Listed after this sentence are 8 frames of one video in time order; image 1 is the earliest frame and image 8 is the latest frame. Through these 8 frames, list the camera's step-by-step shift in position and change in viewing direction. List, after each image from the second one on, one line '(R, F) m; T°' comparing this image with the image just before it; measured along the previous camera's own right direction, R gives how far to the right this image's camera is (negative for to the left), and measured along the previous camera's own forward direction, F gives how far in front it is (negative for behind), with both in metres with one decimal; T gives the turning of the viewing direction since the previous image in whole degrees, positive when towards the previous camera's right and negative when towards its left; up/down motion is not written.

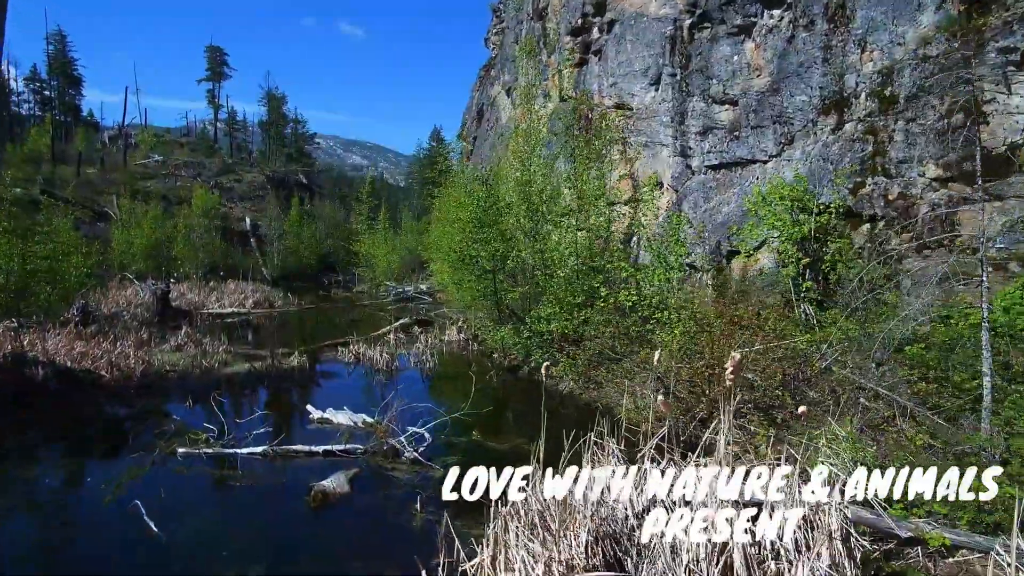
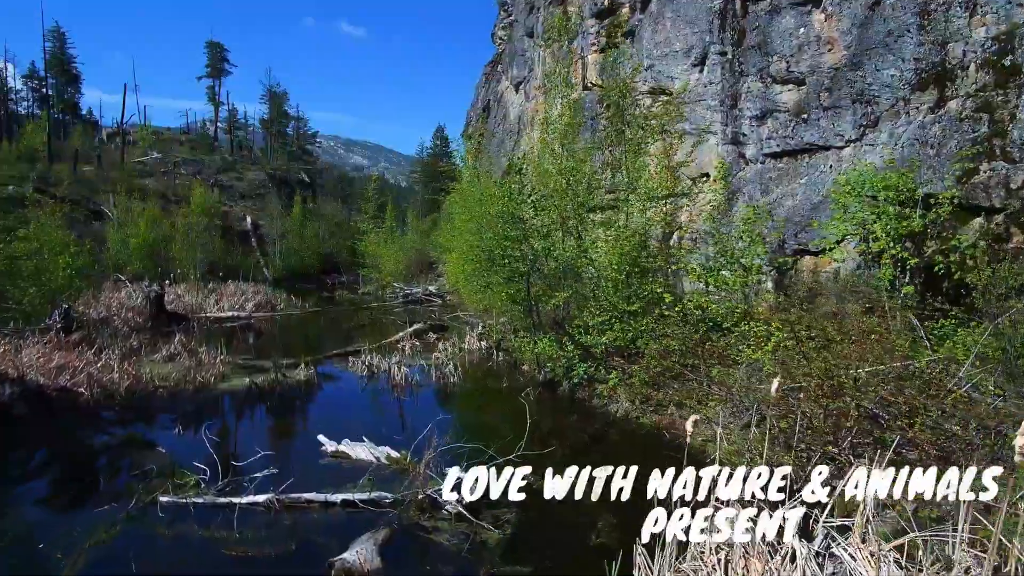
(-0.9, +1.9) m; 0°
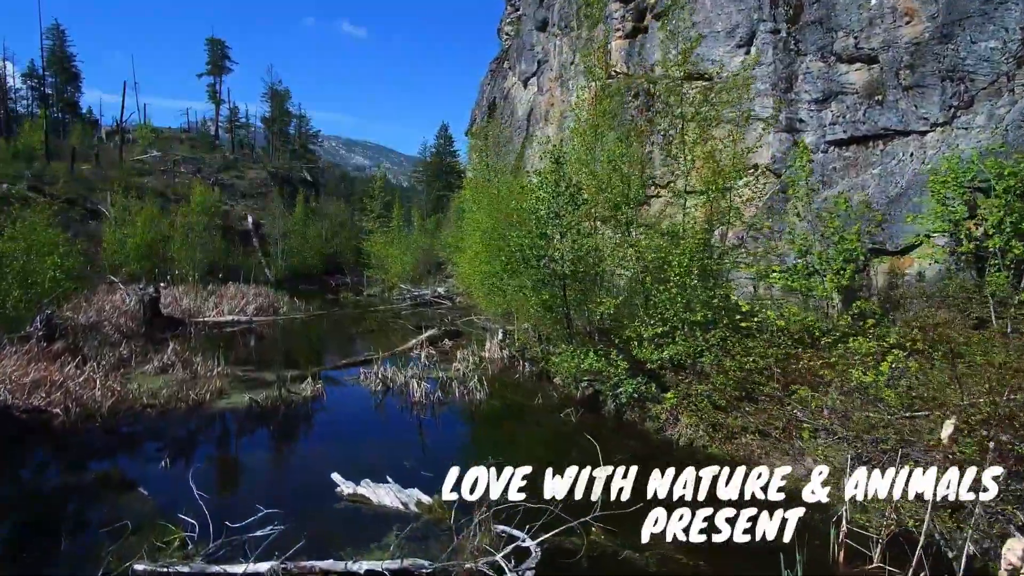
(-0.7, +1.6) m; 0°
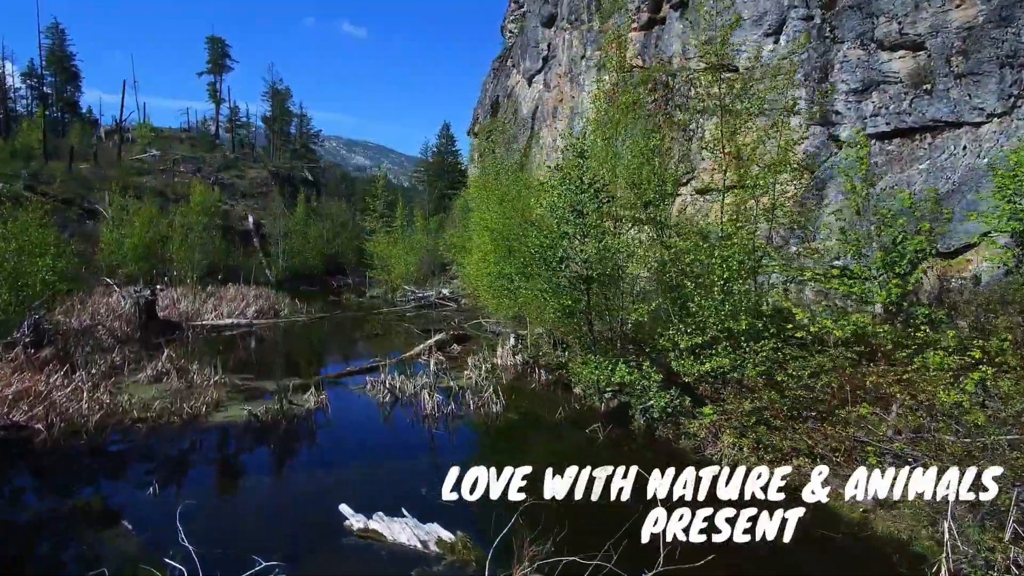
(-0.4, +0.9) m; 0°
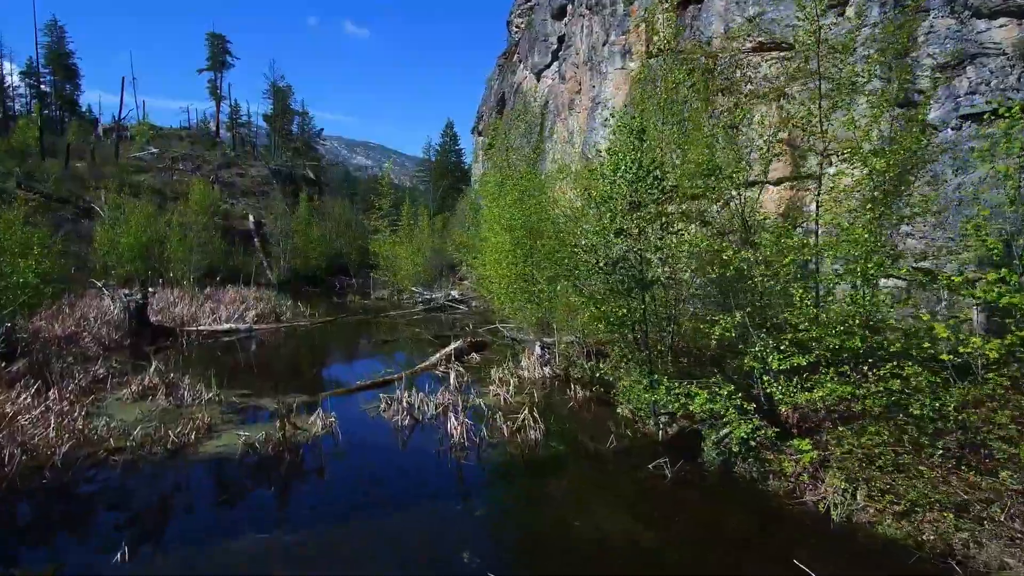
(-0.7, +1.6) m; 0°
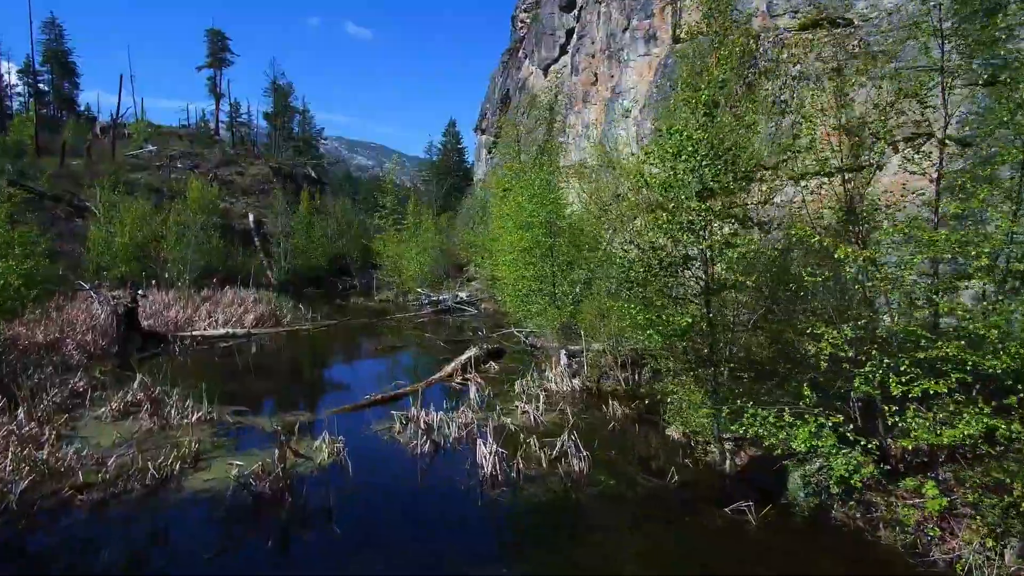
(-0.6, +1.4) m; 0°
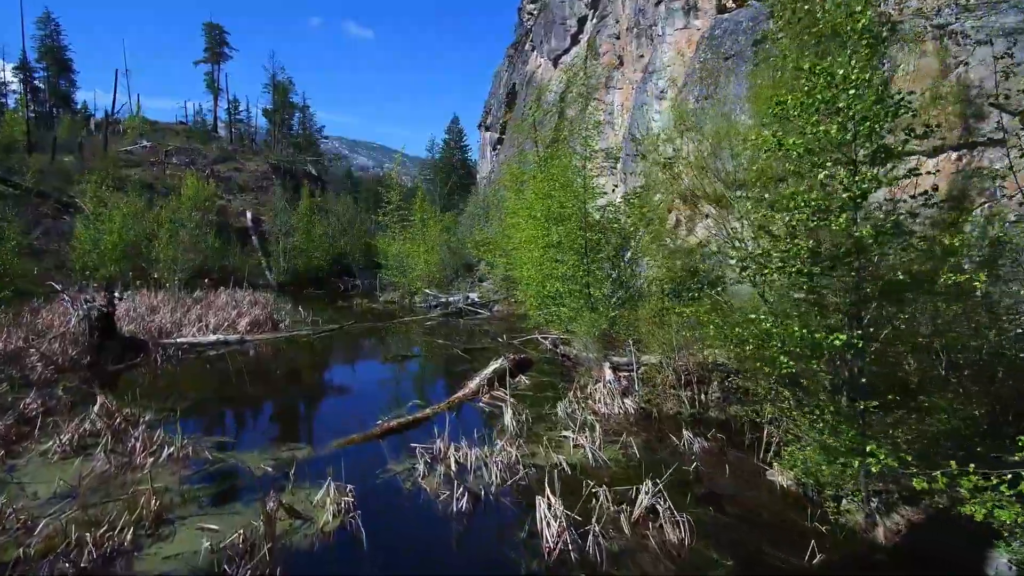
(-0.7, +2.1) m; 0°
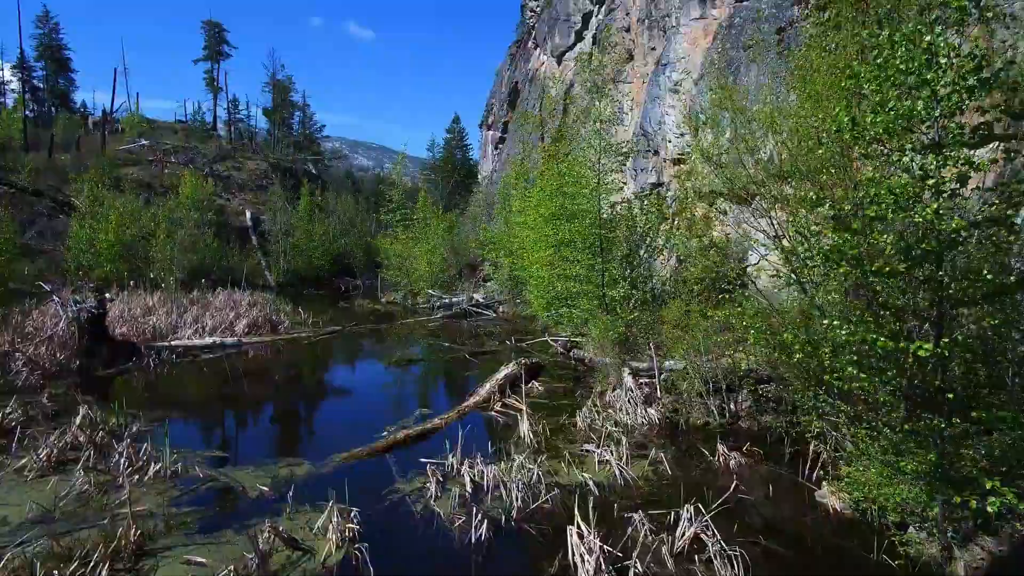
(-0.3, +0.7) m; 0°
